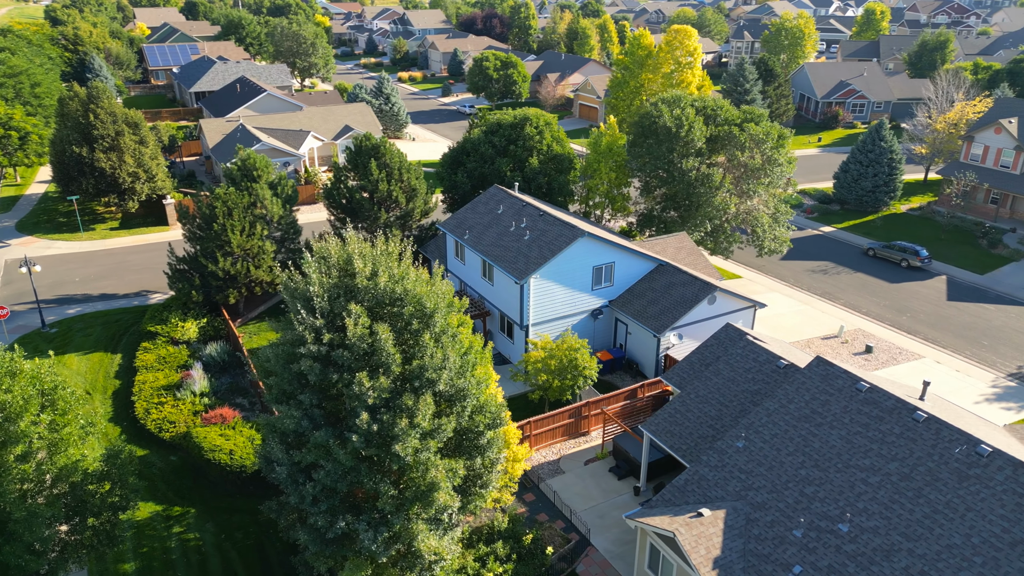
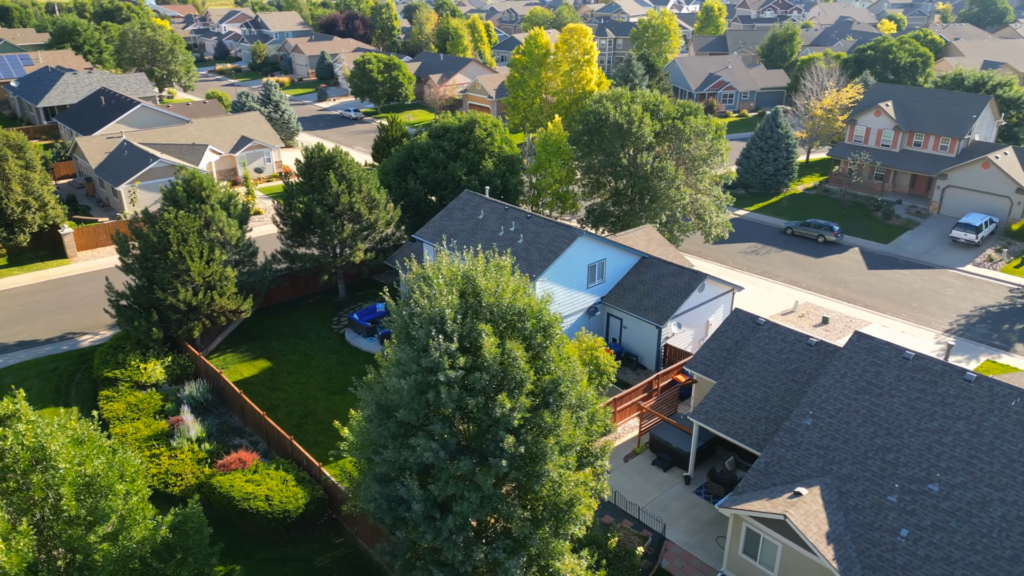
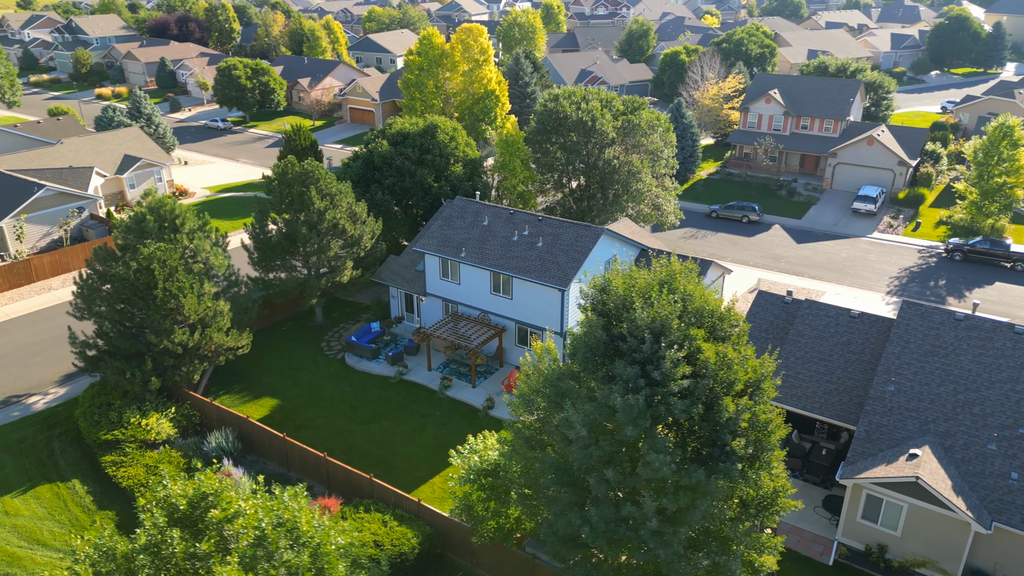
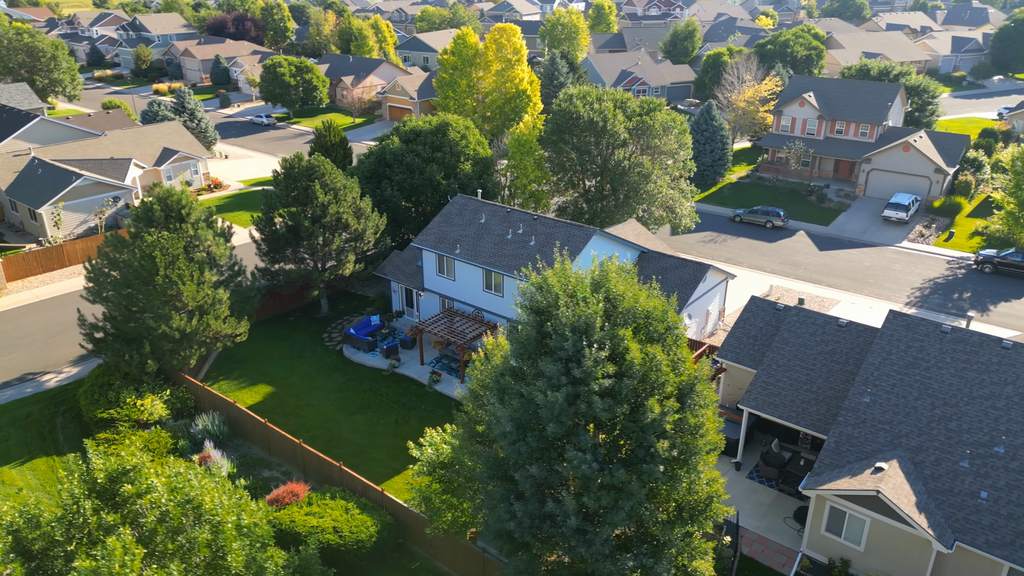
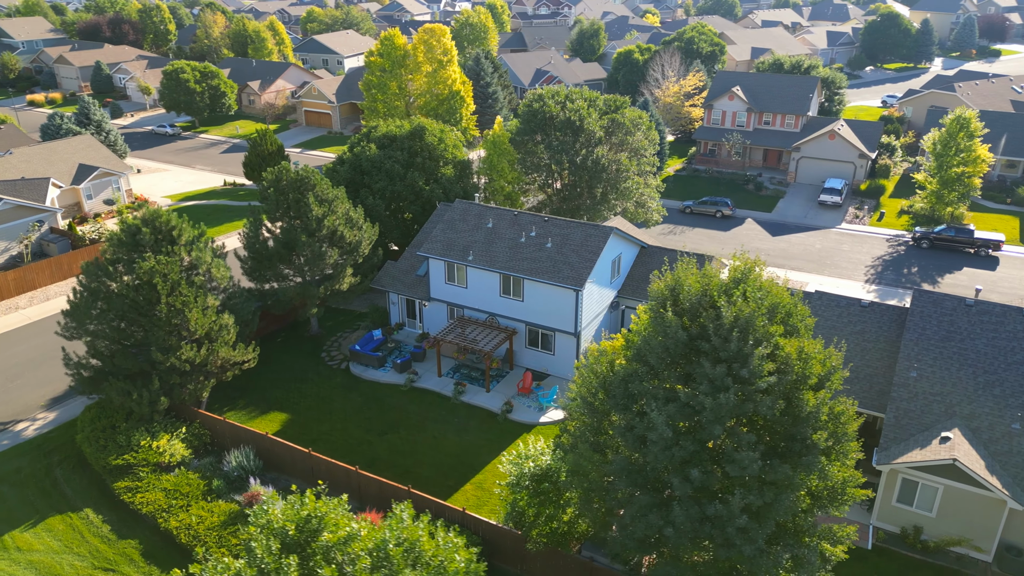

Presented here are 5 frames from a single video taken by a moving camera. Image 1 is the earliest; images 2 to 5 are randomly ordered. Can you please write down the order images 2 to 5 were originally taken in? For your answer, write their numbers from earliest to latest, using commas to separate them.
2, 4, 3, 5
